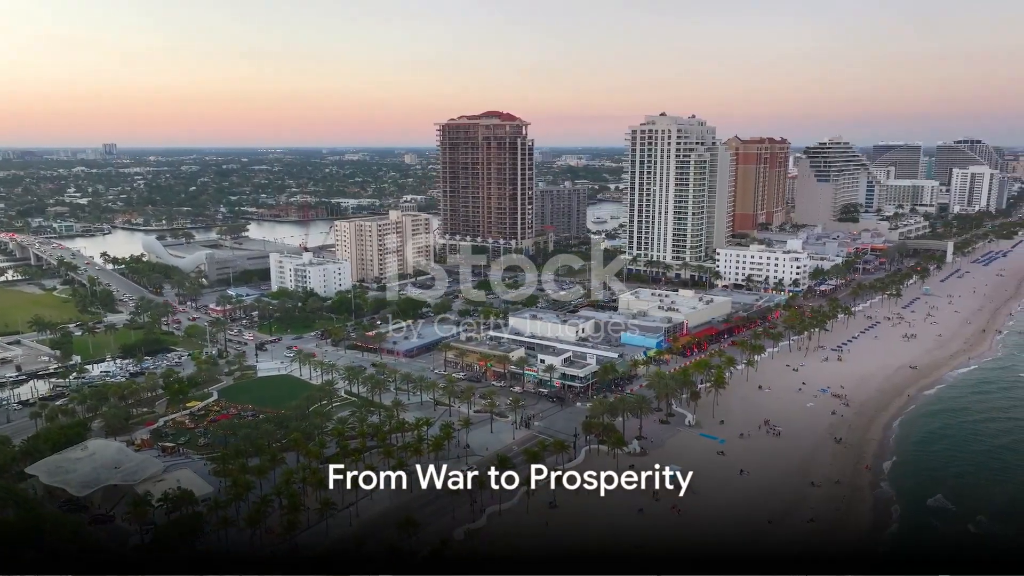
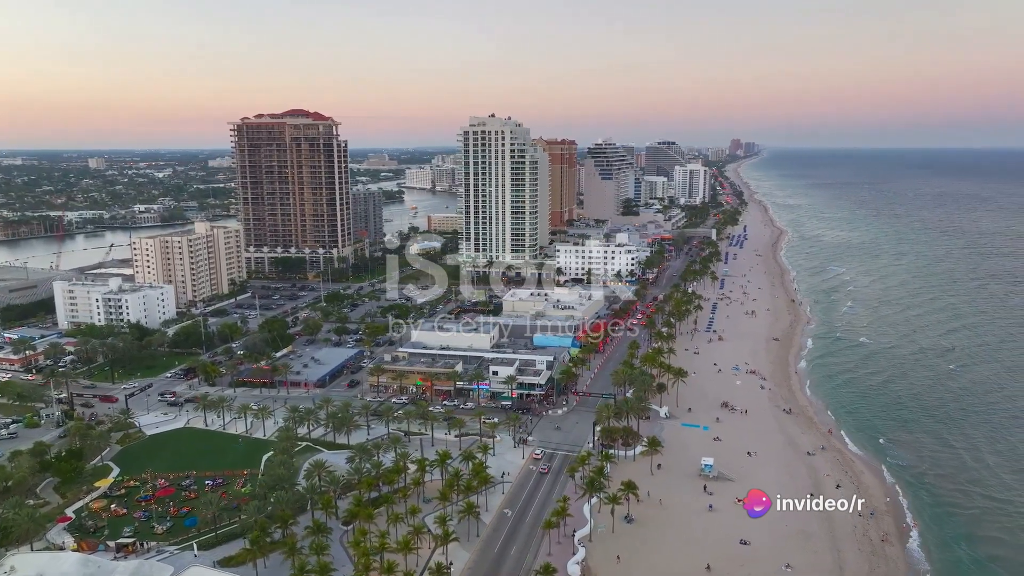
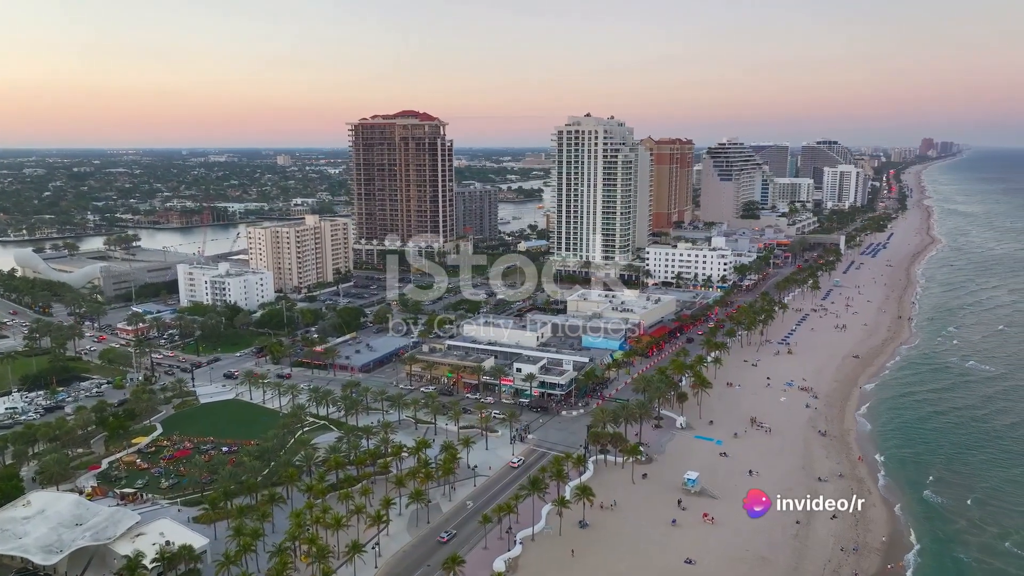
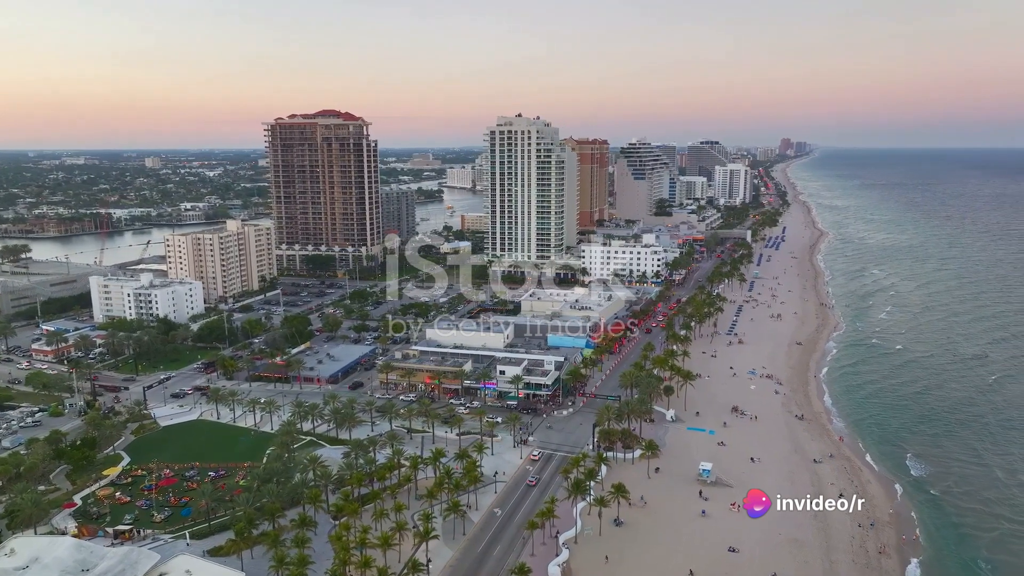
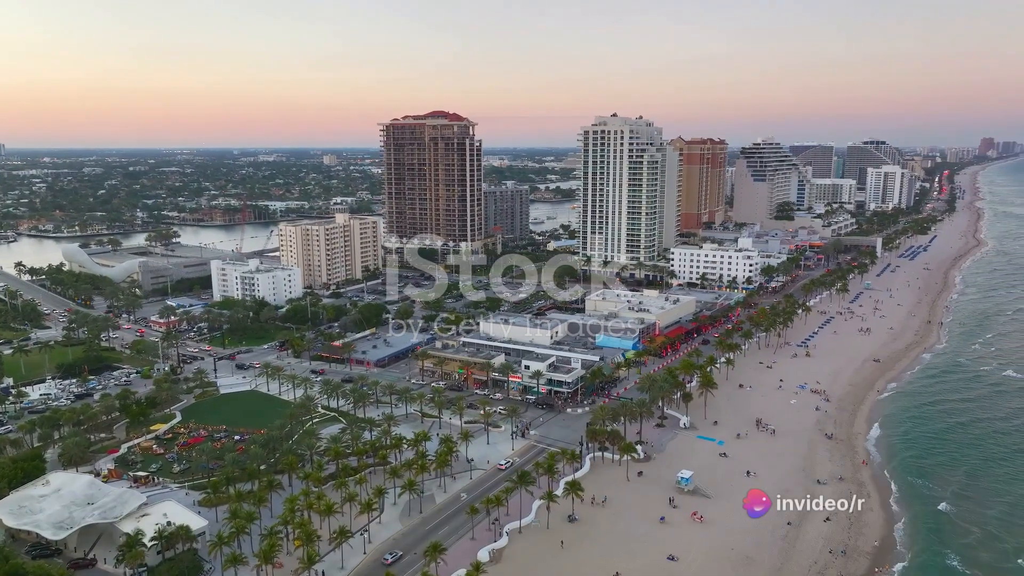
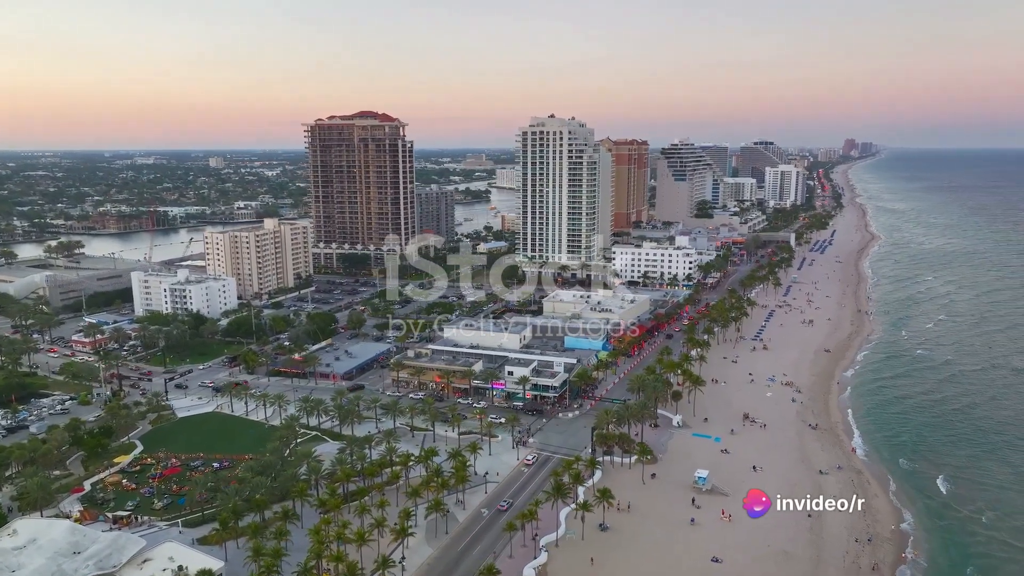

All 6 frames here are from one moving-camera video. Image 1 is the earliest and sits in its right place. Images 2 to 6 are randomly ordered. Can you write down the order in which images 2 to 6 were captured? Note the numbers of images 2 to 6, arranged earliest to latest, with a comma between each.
5, 3, 6, 4, 2
